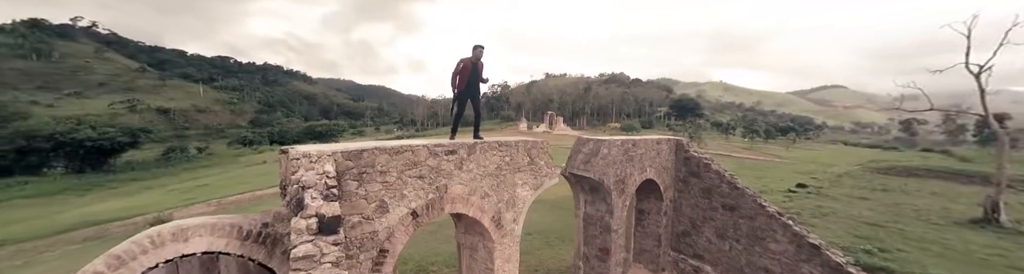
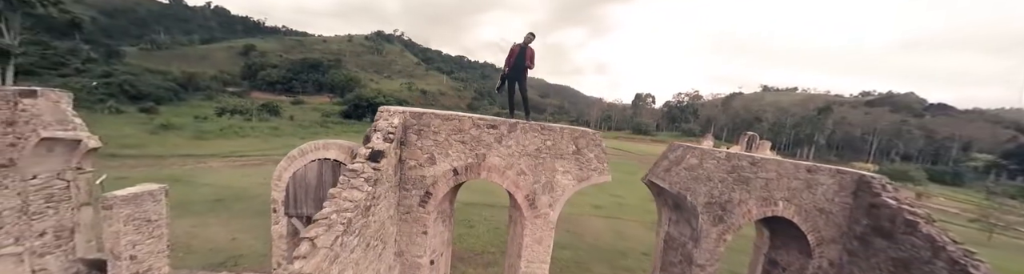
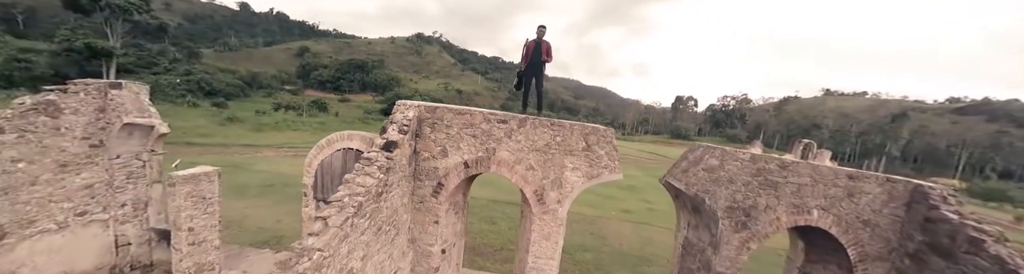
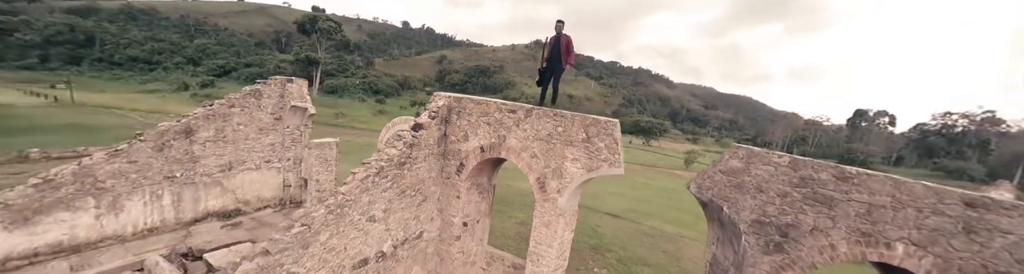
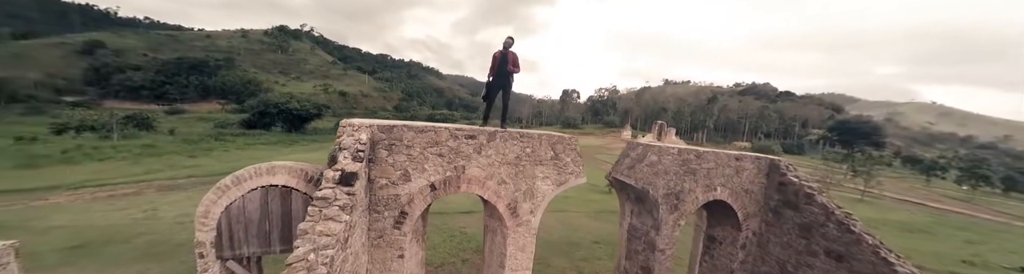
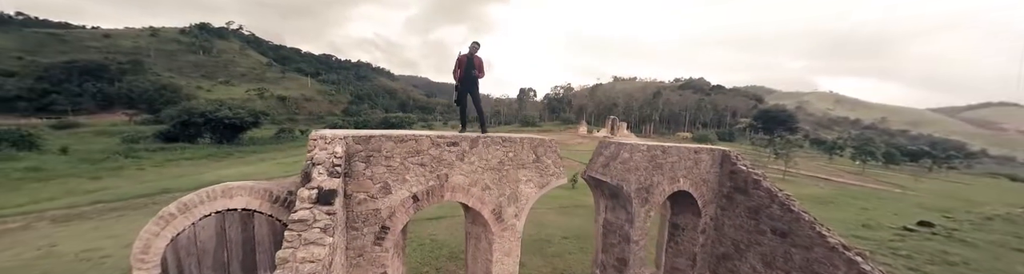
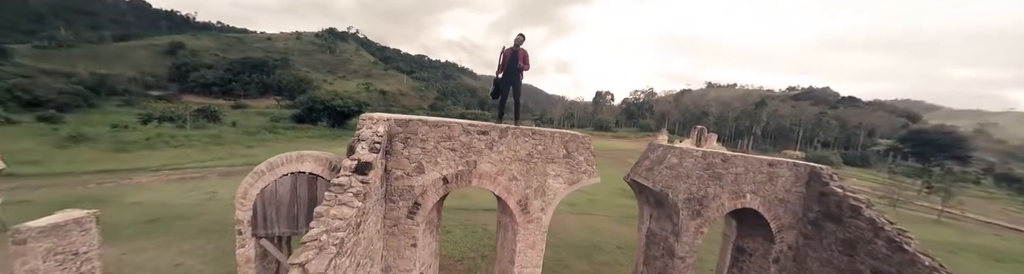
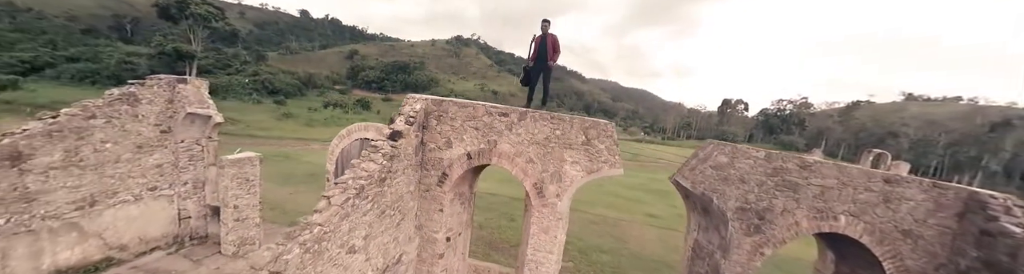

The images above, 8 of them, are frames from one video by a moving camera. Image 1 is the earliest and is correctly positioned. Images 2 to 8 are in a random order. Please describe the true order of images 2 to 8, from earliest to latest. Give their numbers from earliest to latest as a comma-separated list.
6, 5, 7, 2, 3, 8, 4
